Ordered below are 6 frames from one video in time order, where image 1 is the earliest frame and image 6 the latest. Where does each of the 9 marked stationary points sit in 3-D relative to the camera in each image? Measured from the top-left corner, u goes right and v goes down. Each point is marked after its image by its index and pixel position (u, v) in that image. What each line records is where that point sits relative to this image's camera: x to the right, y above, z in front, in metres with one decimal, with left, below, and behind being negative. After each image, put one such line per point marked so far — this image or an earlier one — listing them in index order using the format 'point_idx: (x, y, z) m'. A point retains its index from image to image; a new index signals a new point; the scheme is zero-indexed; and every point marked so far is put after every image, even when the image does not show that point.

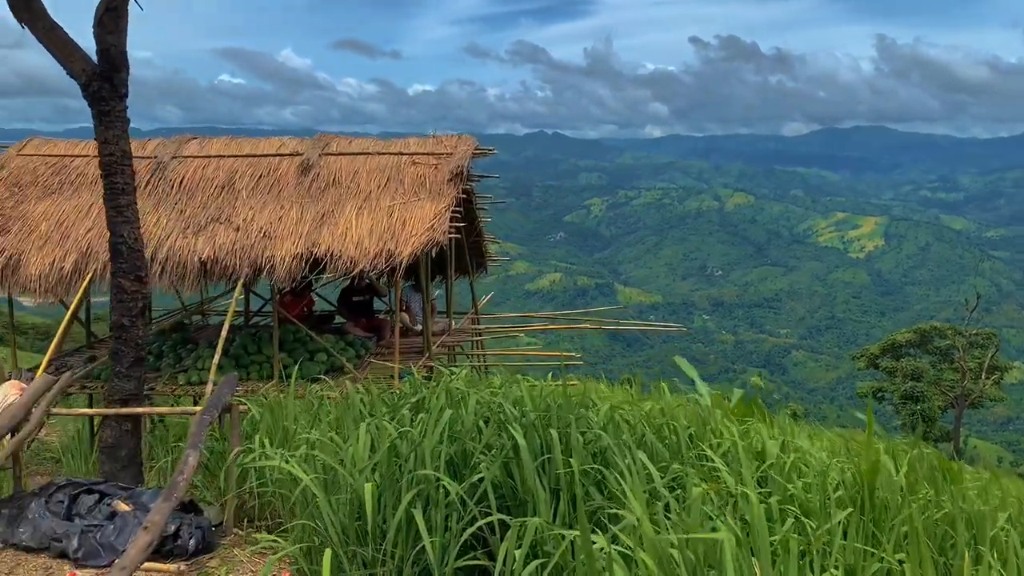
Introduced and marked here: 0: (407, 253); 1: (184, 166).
0: (-0.8, +0.3, +7.0) m
1: (-3.0, +1.1, +8.1) m
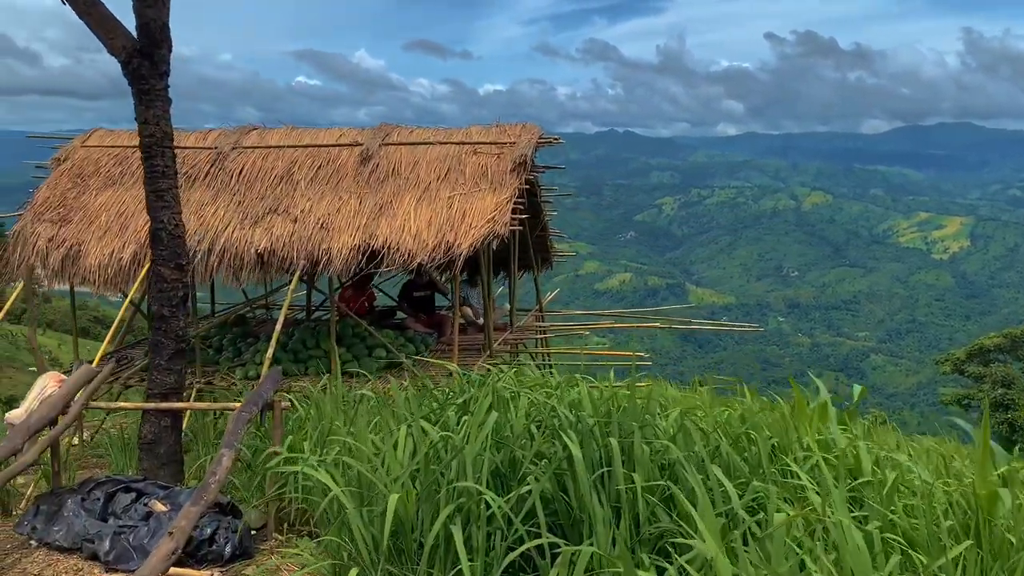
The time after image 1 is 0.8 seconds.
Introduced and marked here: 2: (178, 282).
0: (-0.3, +0.3, +6.7) m
1: (-2.4, +1.2, +7.9) m
2: (-1.6, 0.0, +4.2) m
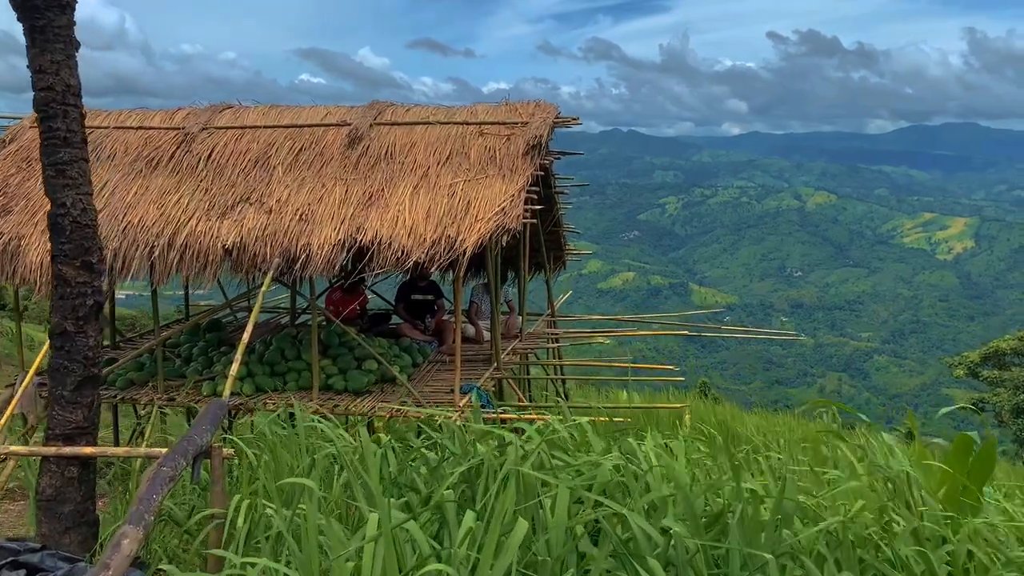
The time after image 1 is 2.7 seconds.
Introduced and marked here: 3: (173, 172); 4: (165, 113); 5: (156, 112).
0: (-0.3, +0.3, +5.7) m
1: (-2.3, +1.1, +6.9) m
2: (-1.5, 0.0, +3.2) m
3: (-2.5, +0.9, +6.7) m
4: (-2.8, +1.4, +7.3) m
5: (-2.9, +1.5, +7.4) m
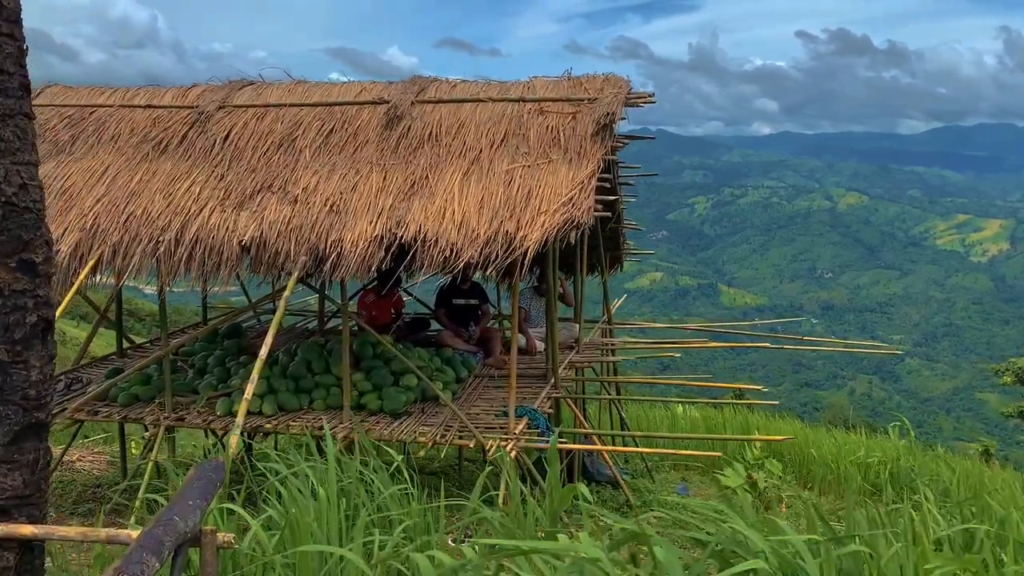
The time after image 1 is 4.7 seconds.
0: (+0.1, +0.3, +4.7) m
1: (-1.9, +1.1, +6.0) m
2: (-1.2, 0.0, +2.3) m
3: (-2.1, +0.8, +5.8) m
4: (-2.4, +1.4, +6.4) m
5: (-2.5, +1.4, +6.5) m
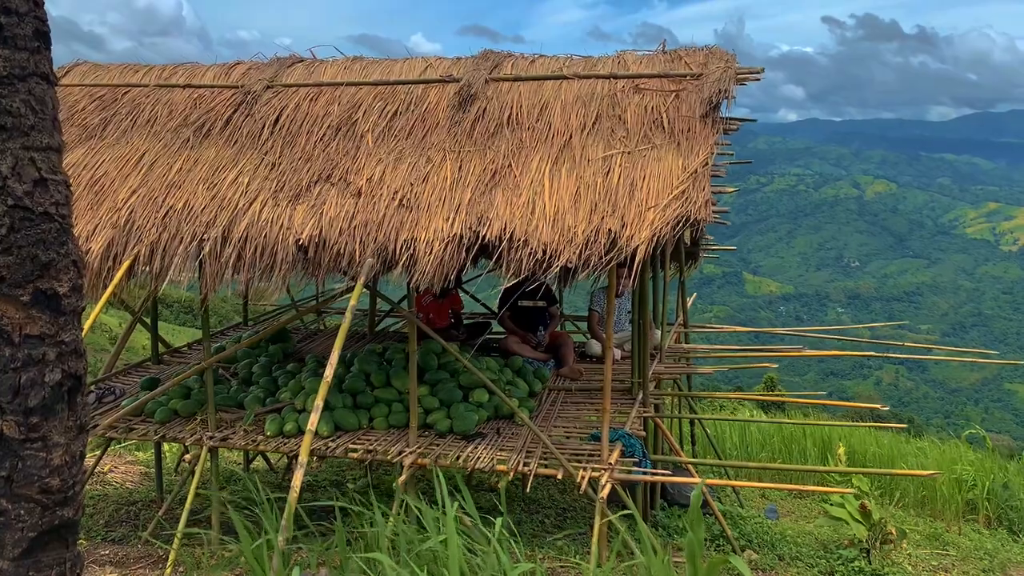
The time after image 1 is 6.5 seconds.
0: (+0.6, +0.2, +4.0) m
1: (-1.4, +1.1, +5.3) m
2: (-0.8, -0.1, +1.6) m
3: (-1.6, +0.8, +5.1) m
4: (-1.9, +1.4, +5.8) m
5: (-2.0, +1.4, +5.8) m
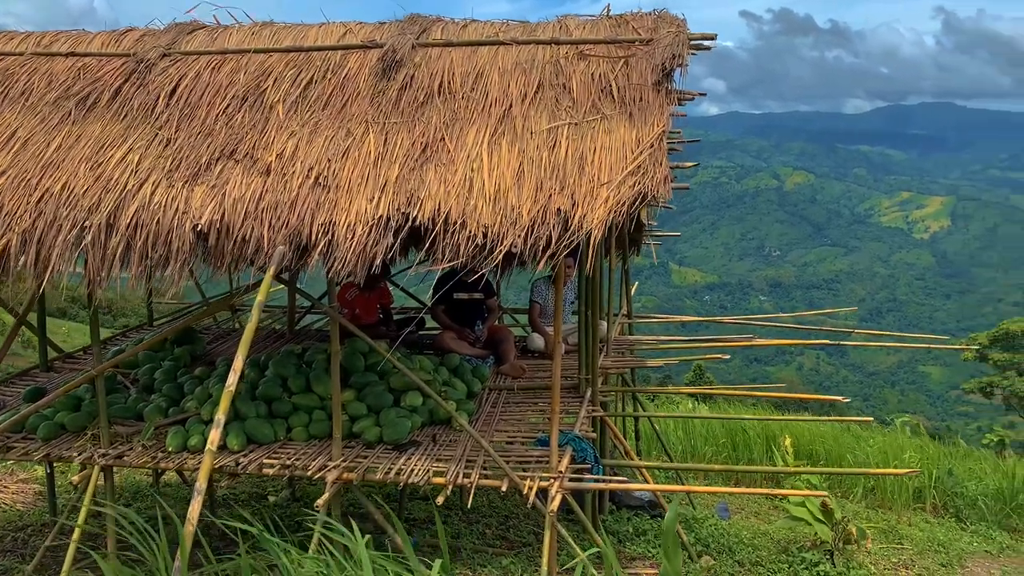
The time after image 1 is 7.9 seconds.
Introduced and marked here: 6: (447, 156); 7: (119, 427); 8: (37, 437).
0: (+0.3, +0.3, +3.5) m
1: (-1.7, +1.1, +4.6) m
2: (-0.9, -0.1, +1.0) m
3: (-2.0, +0.9, +4.4) m
4: (-2.3, +1.4, +5.1) m
5: (-2.4, +1.5, +5.1) m
6: (-0.3, +0.6, +4.0) m
7: (-2.1, -0.7, +4.8) m
8: (-2.5, -0.8, +4.7) m
